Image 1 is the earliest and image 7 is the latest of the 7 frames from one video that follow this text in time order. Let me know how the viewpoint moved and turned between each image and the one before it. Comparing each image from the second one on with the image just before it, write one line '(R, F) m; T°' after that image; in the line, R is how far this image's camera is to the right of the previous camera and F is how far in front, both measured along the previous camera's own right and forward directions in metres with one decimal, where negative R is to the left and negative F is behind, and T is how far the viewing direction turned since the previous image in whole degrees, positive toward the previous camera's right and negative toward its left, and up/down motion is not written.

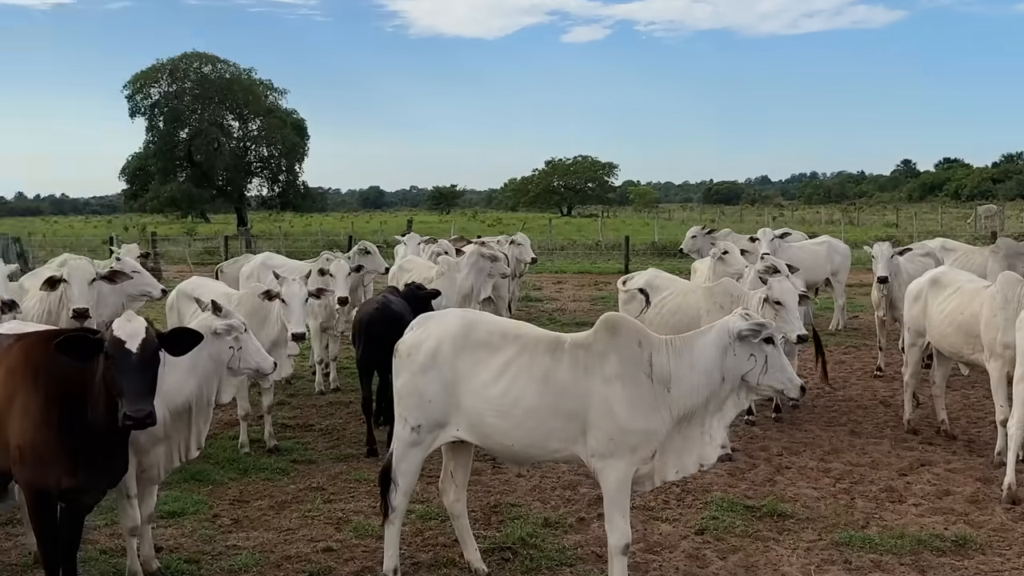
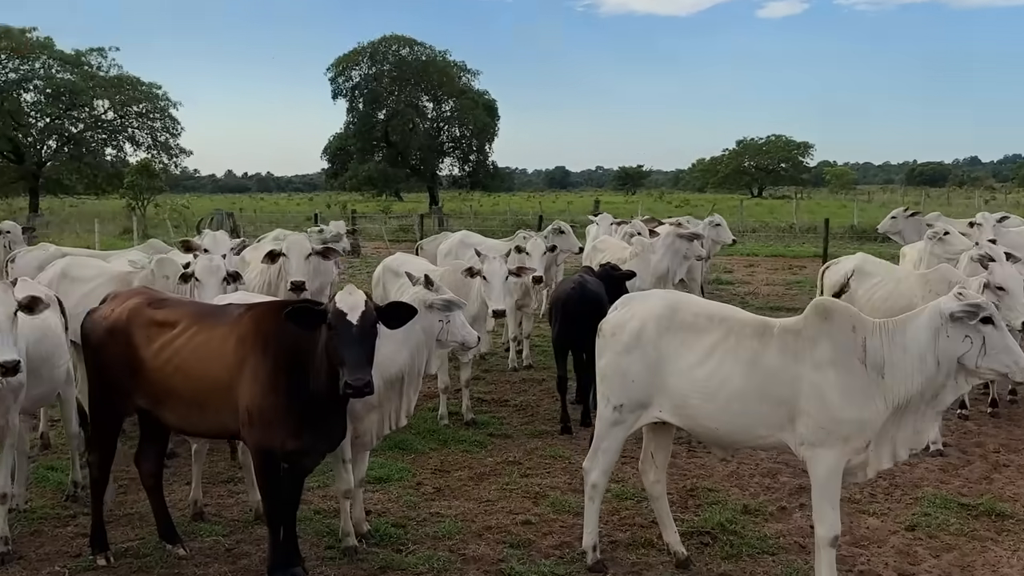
(-0.1, 0.0) m; -10°
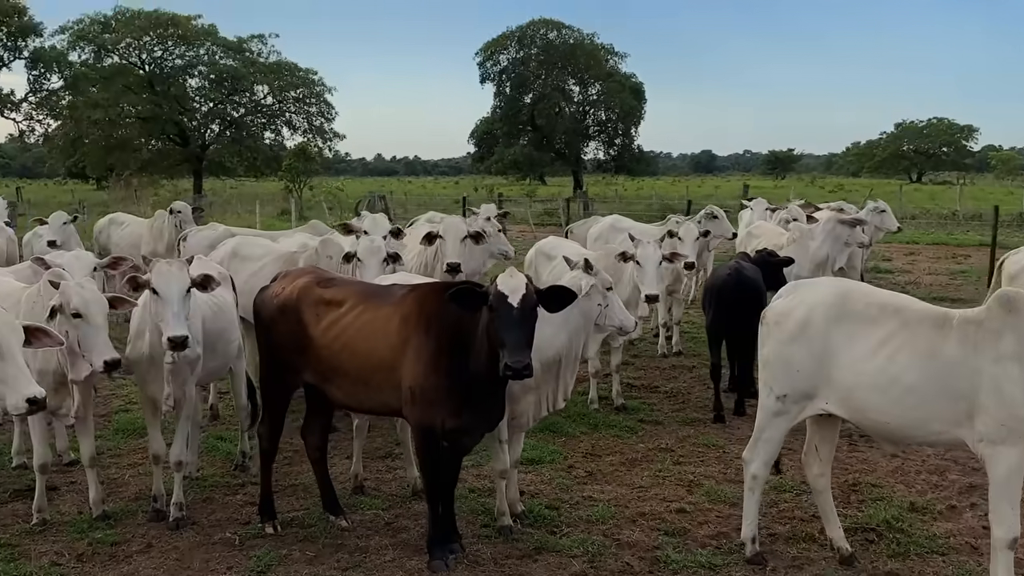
(-0.1, 0.0) m; -8°
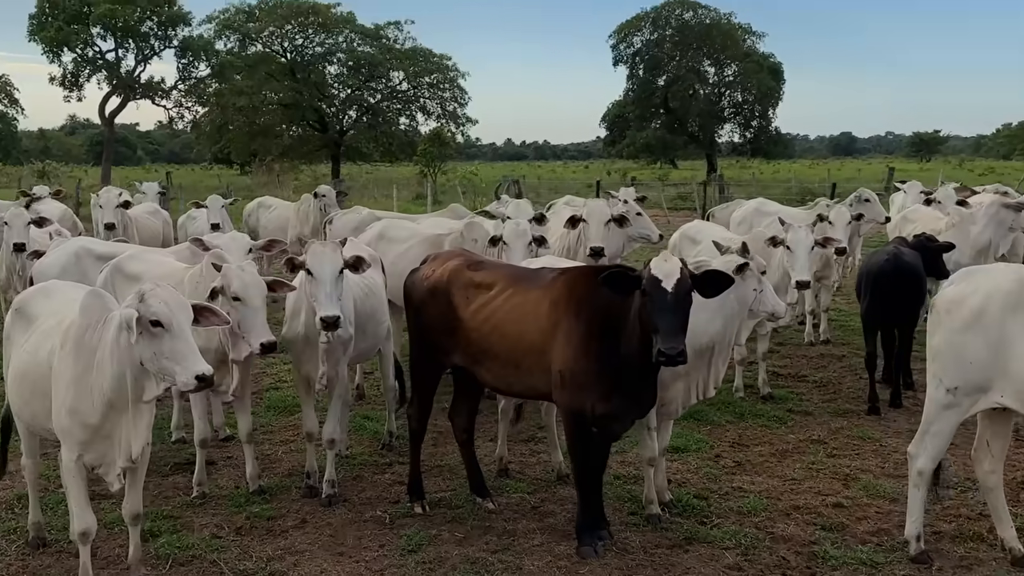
(-0.1, +0.1) m; -7°
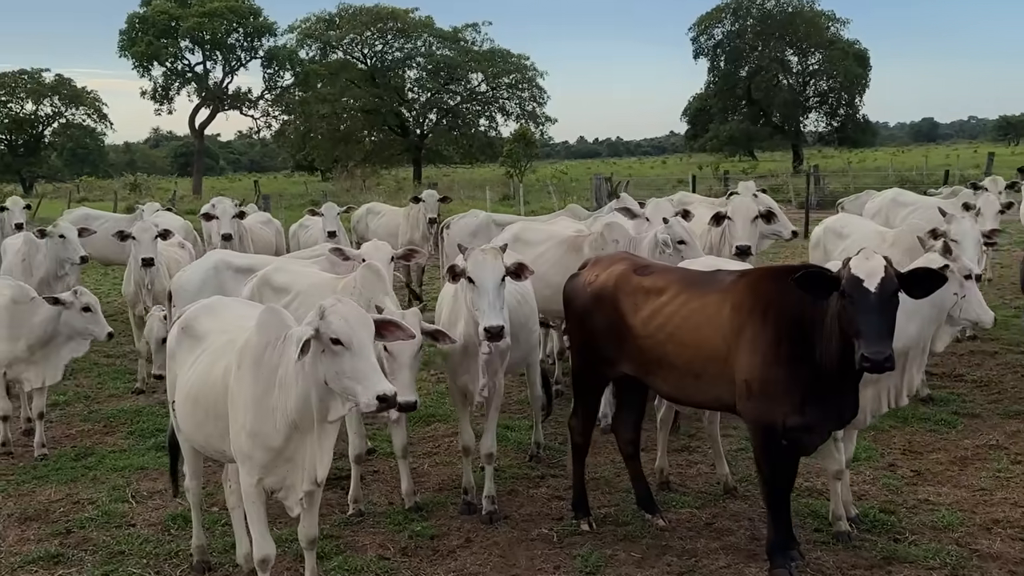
(-0.5, +0.3) m; -4°
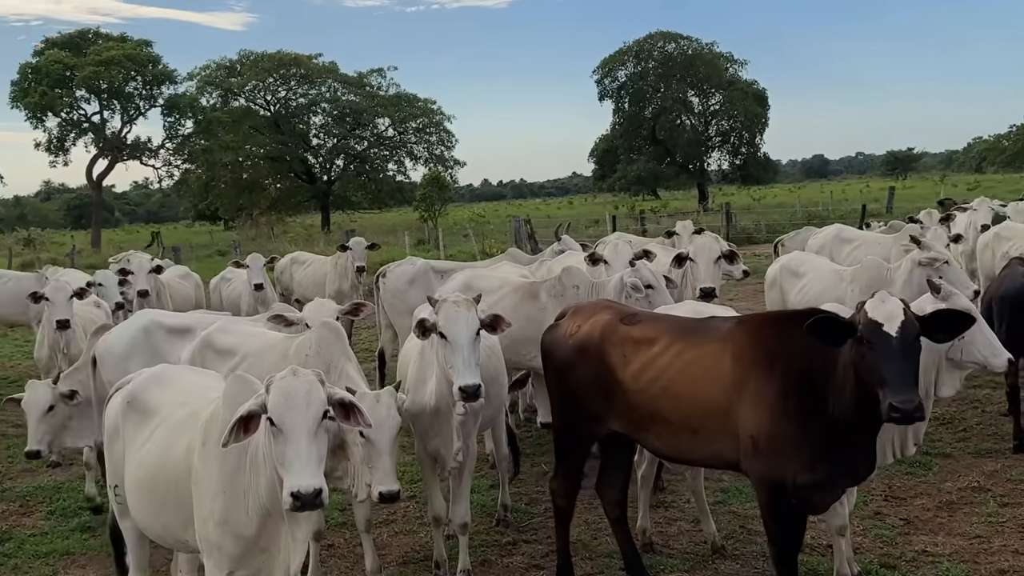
(-0.3, +0.4) m; +5°
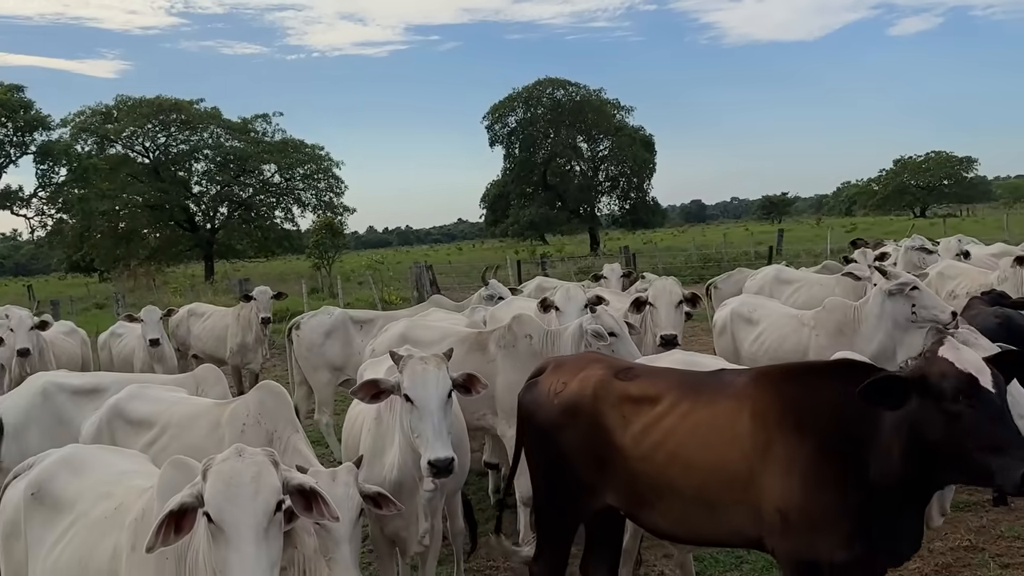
(-0.4, +0.7) m; +6°
